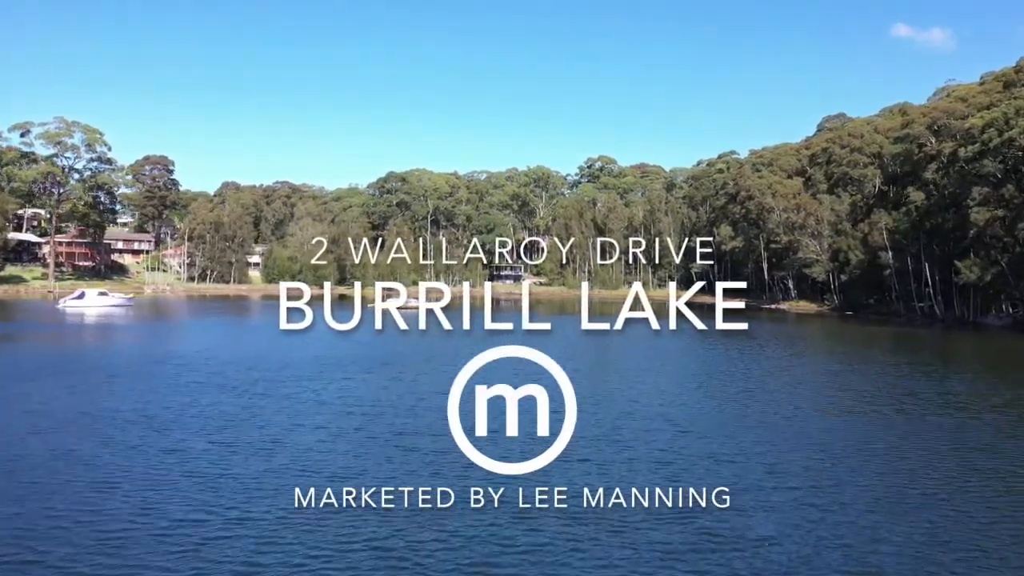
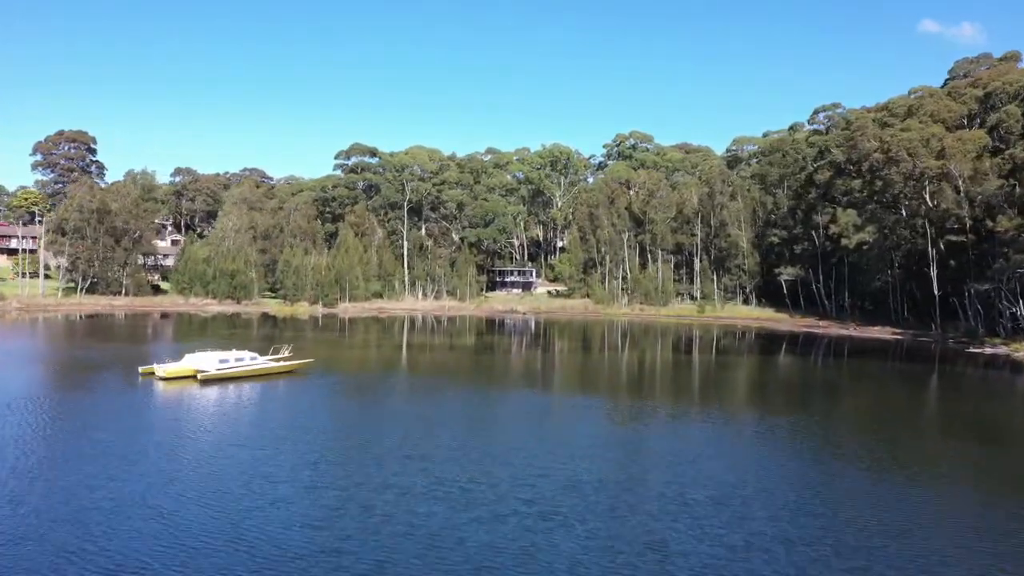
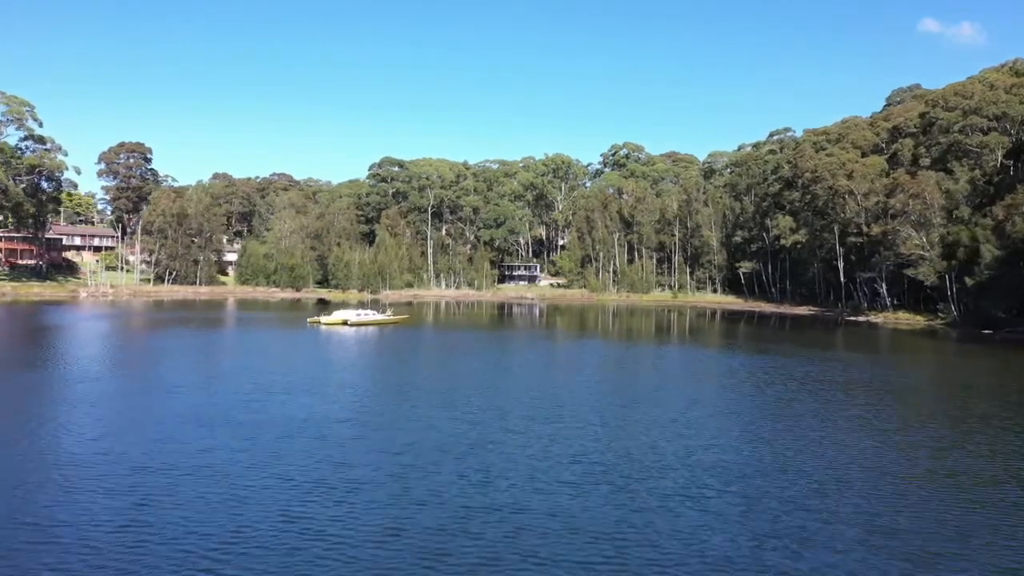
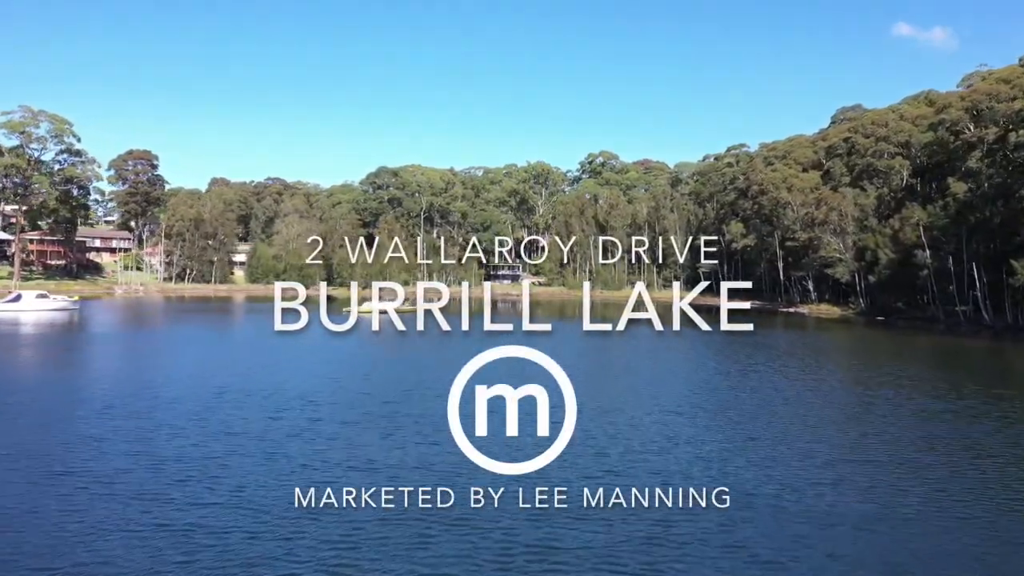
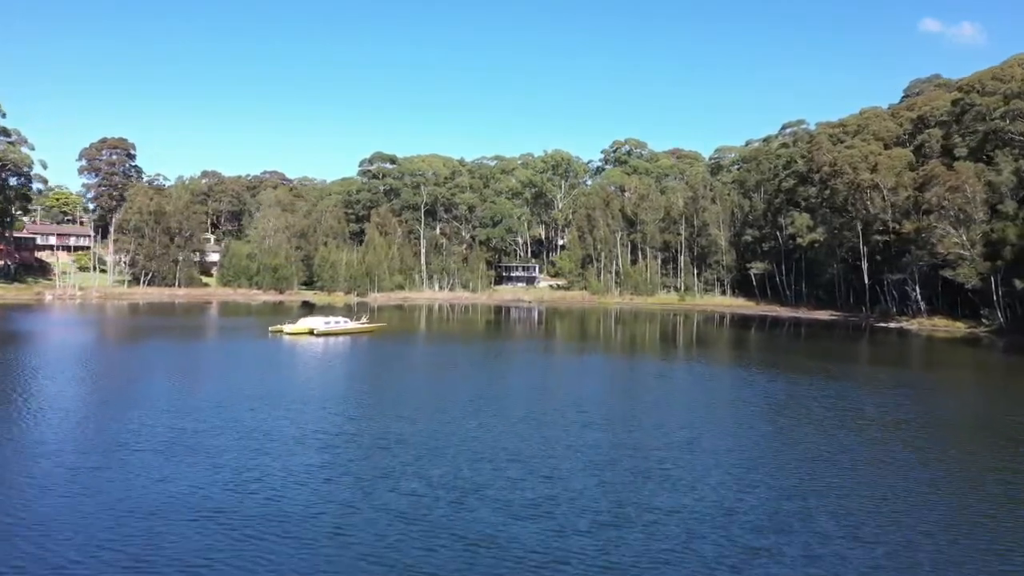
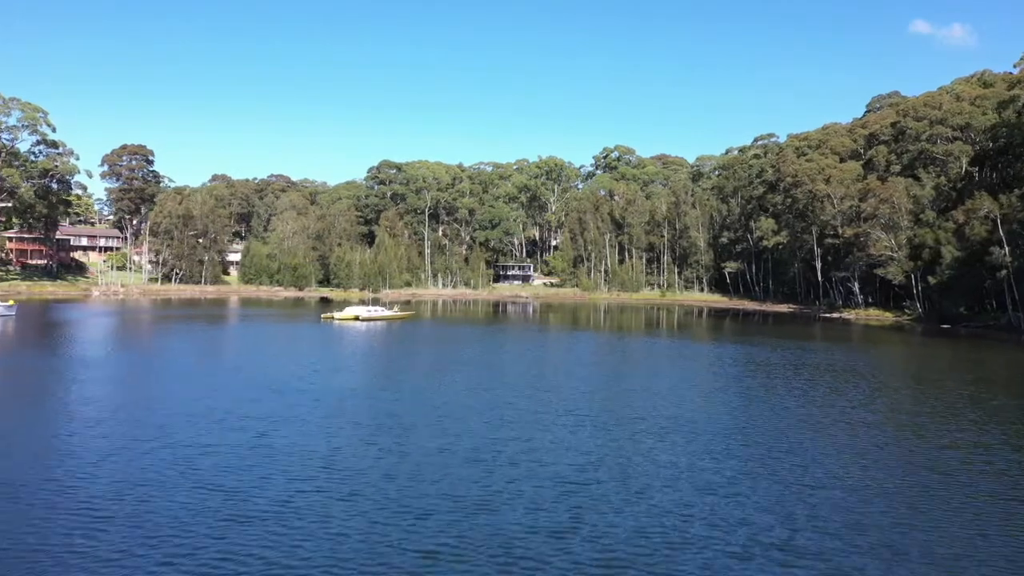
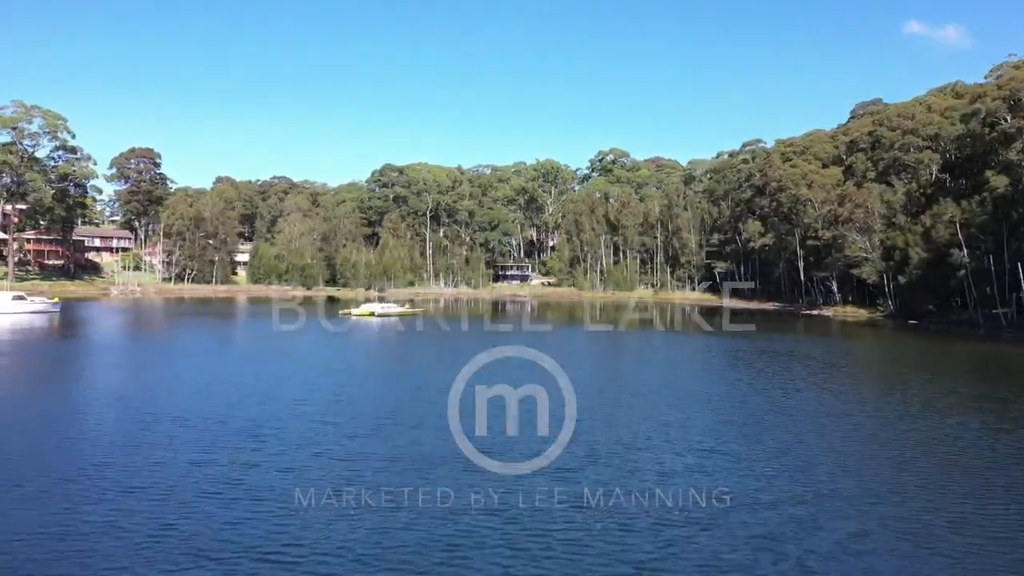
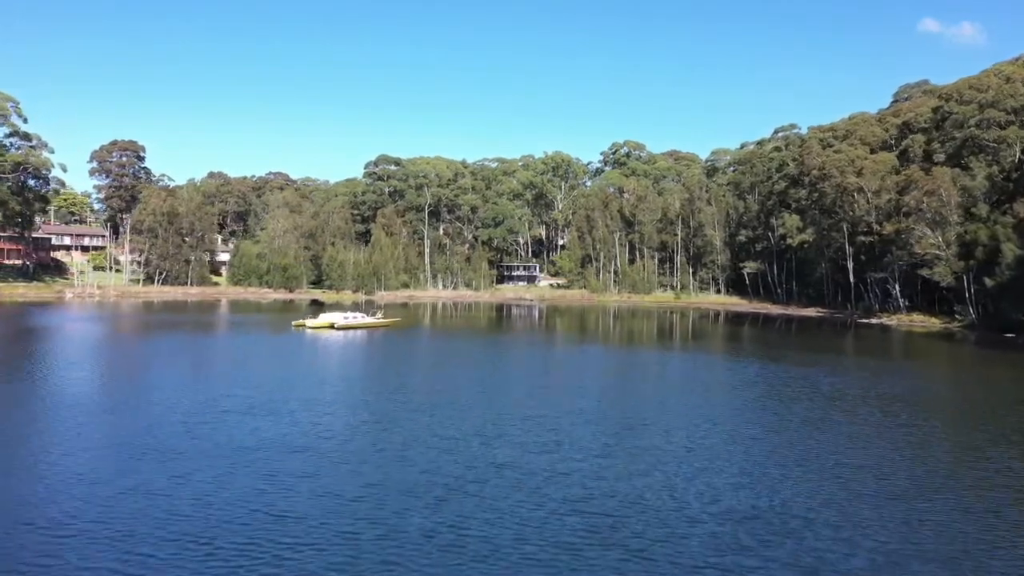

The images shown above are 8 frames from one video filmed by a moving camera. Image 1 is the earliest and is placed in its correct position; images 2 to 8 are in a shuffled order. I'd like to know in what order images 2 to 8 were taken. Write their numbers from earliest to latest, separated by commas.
4, 7, 6, 3, 8, 5, 2
